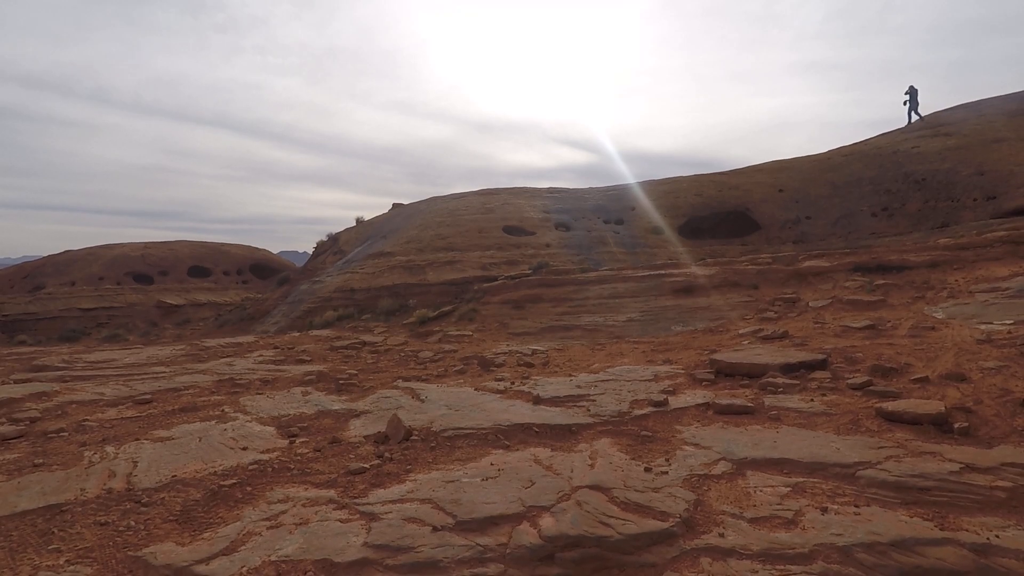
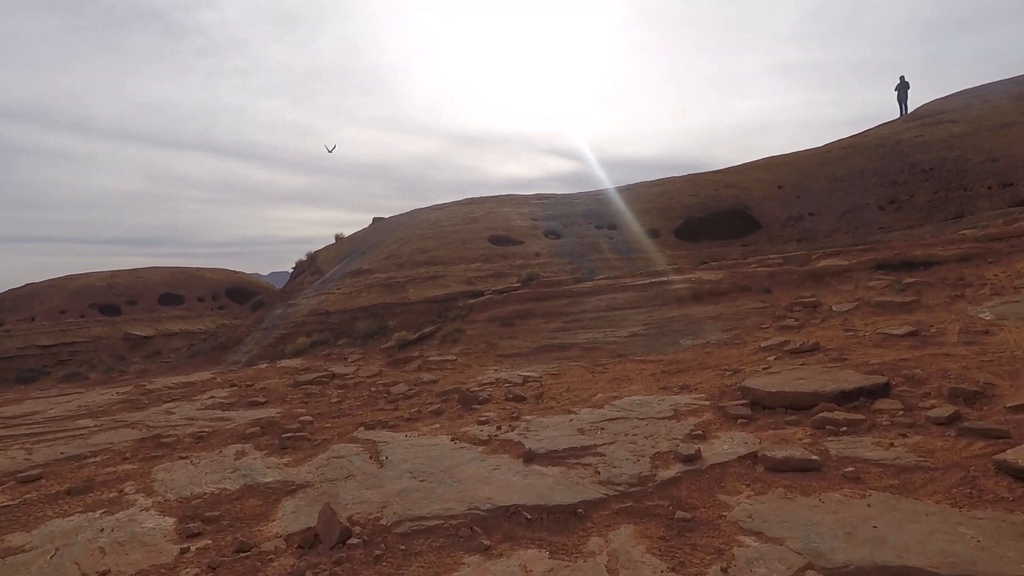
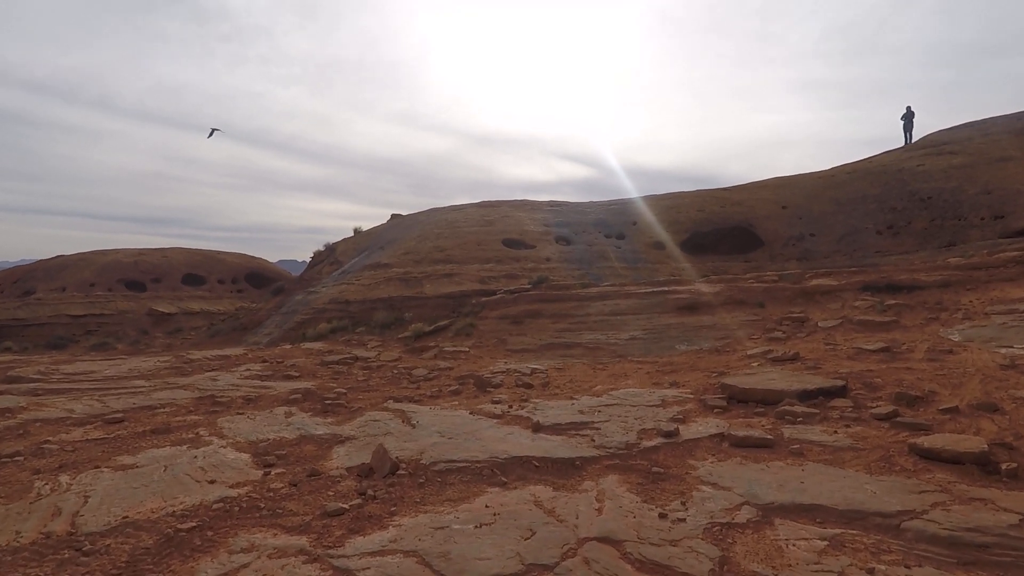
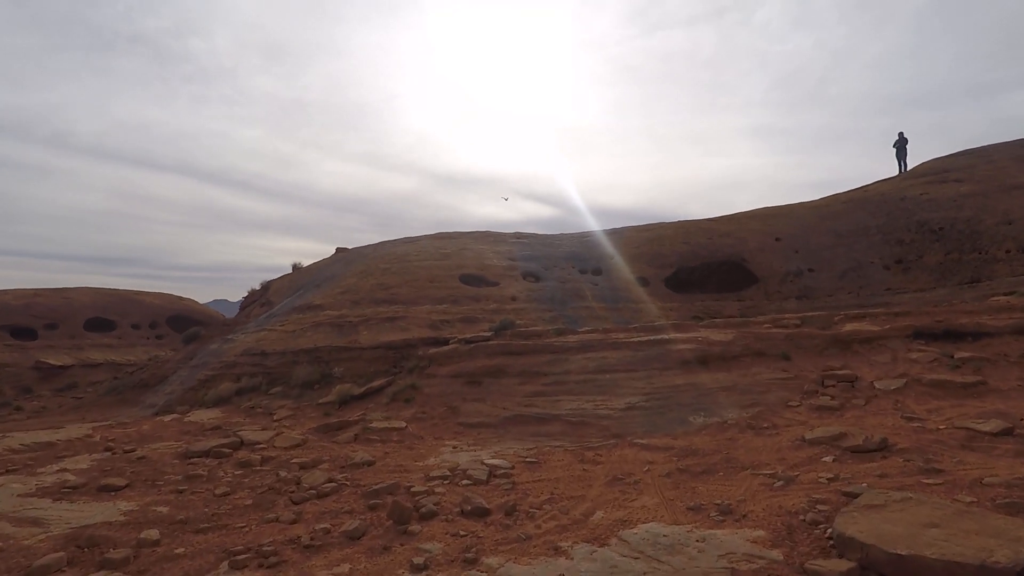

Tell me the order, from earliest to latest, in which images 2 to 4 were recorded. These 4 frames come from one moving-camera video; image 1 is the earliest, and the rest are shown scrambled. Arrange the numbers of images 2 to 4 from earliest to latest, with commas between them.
3, 2, 4
